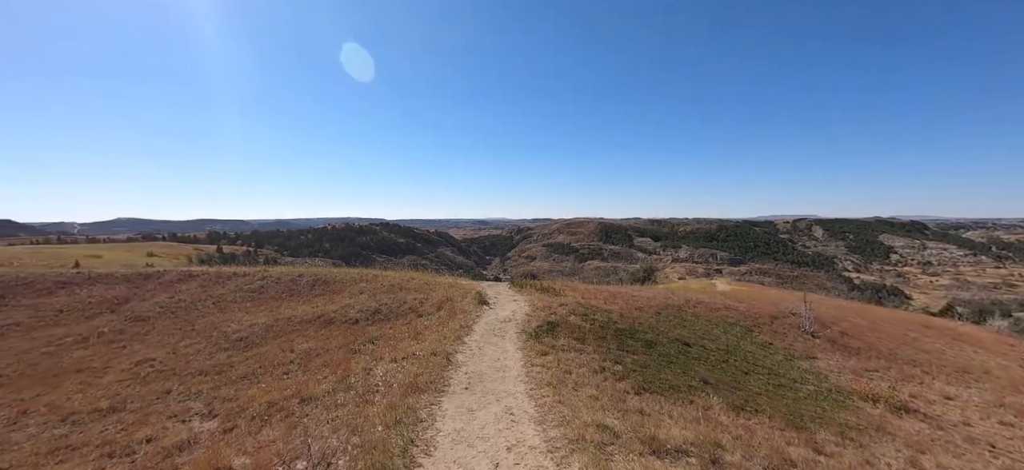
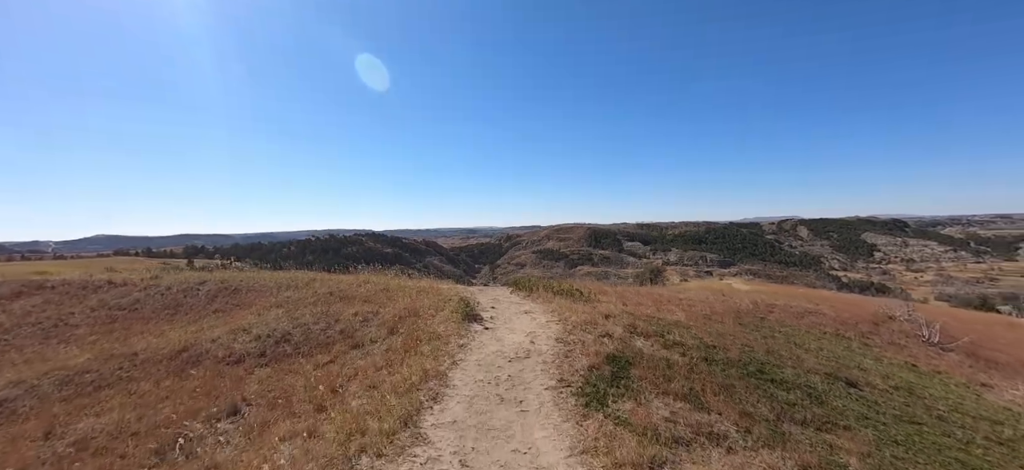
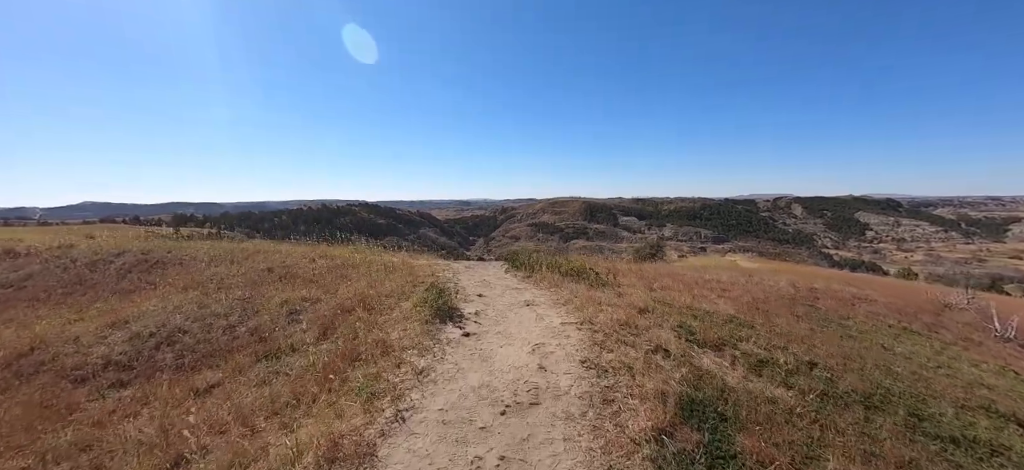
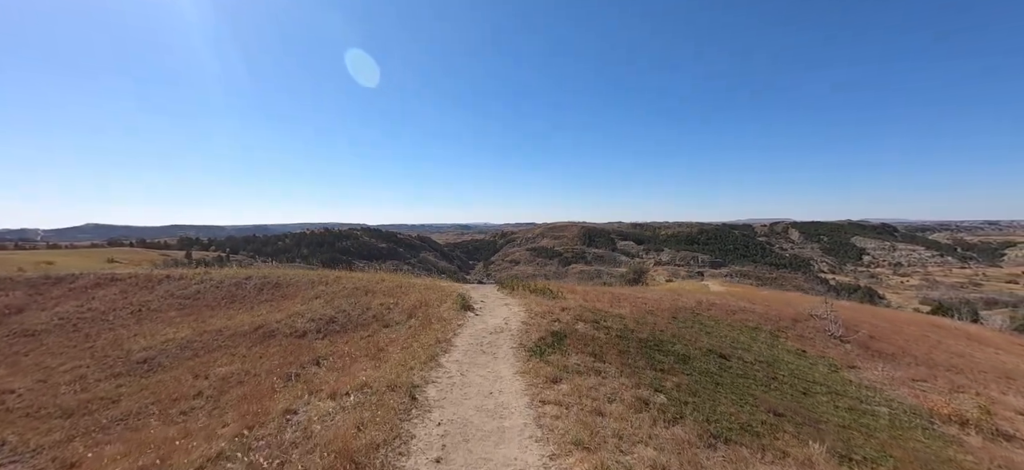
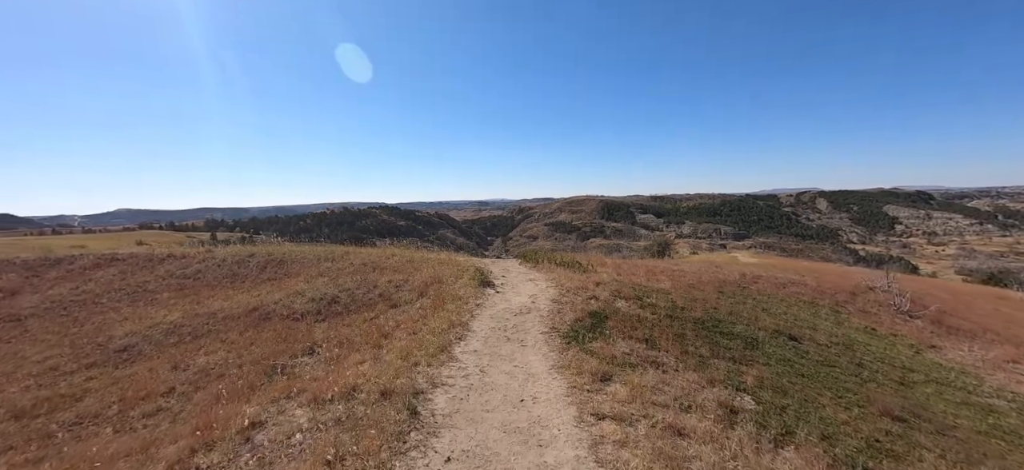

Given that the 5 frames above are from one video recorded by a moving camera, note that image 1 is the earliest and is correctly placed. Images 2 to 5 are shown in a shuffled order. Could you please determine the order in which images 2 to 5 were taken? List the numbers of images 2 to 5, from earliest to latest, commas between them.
4, 5, 2, 3
